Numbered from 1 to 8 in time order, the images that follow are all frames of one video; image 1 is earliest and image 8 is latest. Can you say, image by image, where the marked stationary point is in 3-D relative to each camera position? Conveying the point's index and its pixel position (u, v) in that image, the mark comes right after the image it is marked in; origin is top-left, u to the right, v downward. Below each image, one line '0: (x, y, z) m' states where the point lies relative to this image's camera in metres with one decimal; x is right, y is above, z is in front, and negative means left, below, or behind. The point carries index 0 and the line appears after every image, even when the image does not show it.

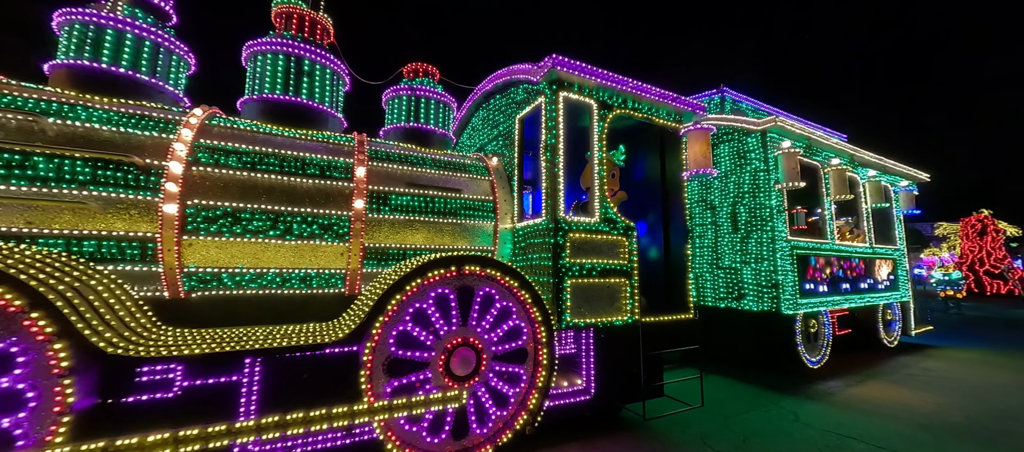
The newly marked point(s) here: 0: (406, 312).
0: (-0.7, -0.6, +2.4) m
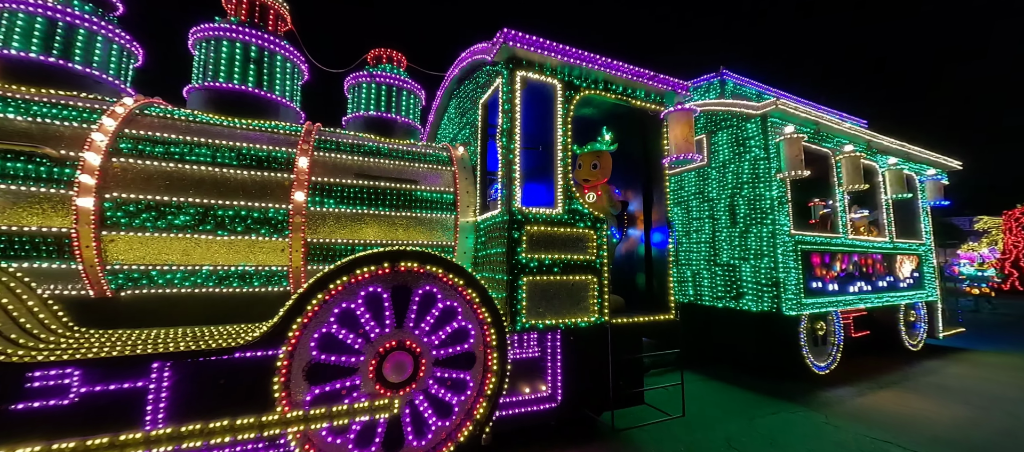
0: (-1.2, -0.6, +2.2) m
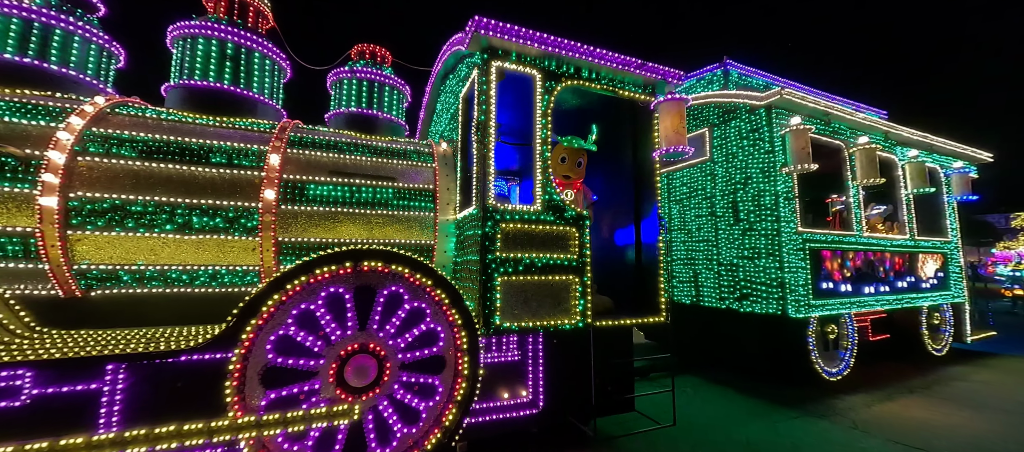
0: (-1.4, -0.5, +2.1) m
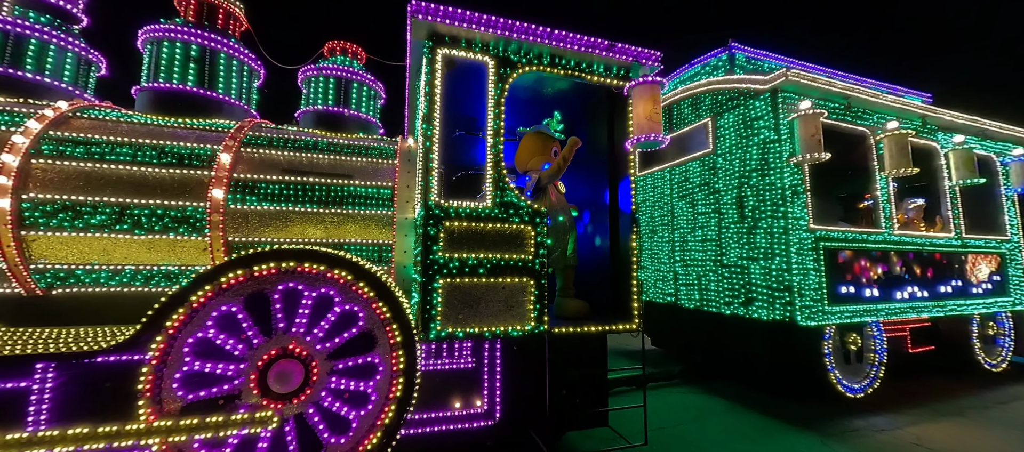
0: (-1.8, -0.5, +2.1) m
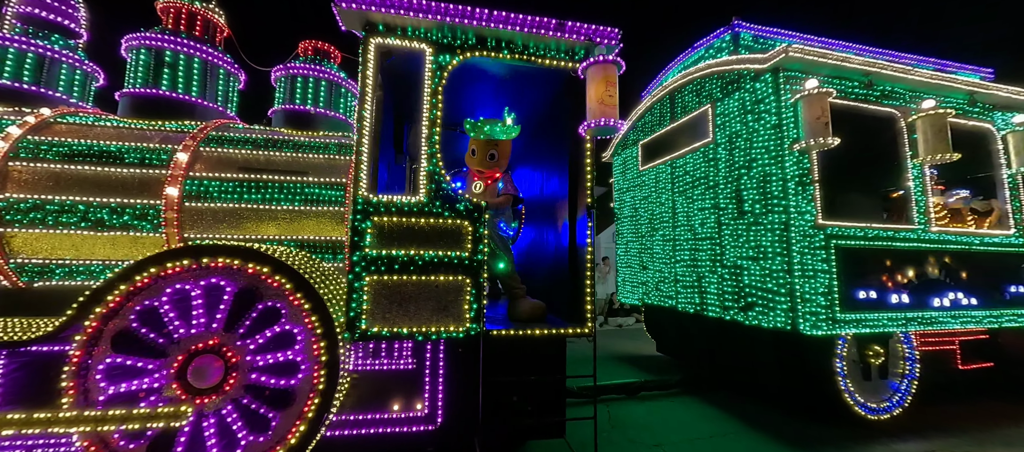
0: (-2.3, -0.5, +2.1) m
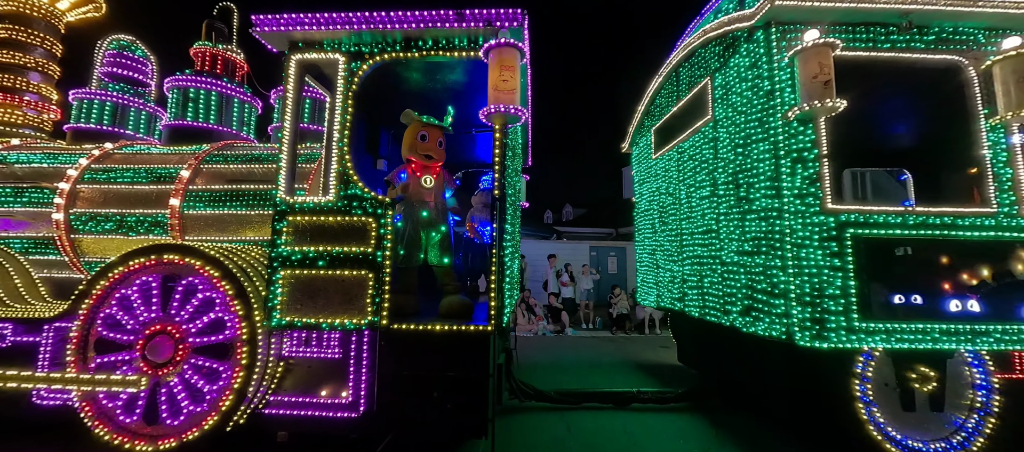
0: (-3.1, -0.5, +2.7) m
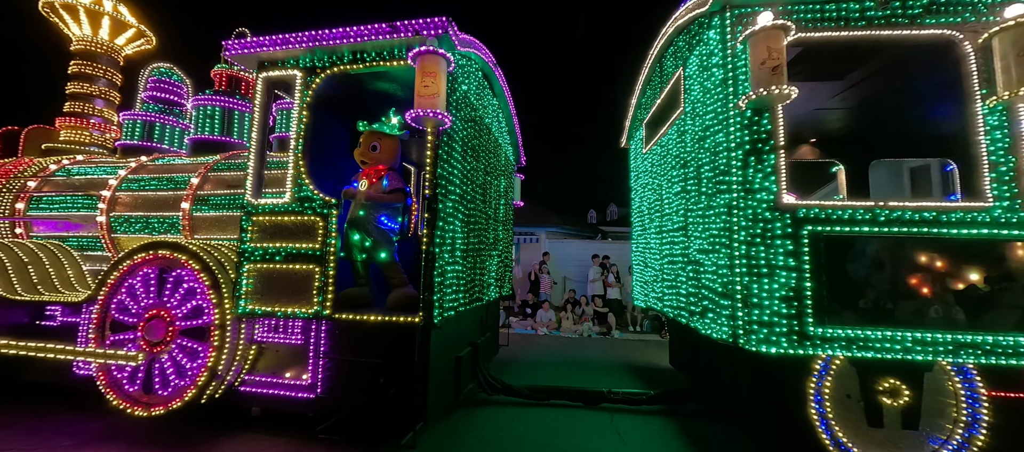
0: (-3.6, -0.5, +3.2) m
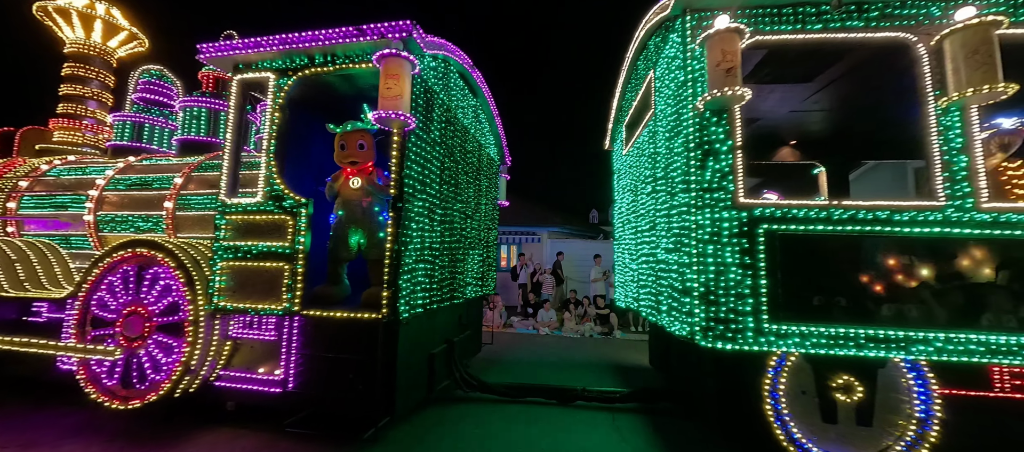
0: (-3.9, -0.5, +3.3) m
